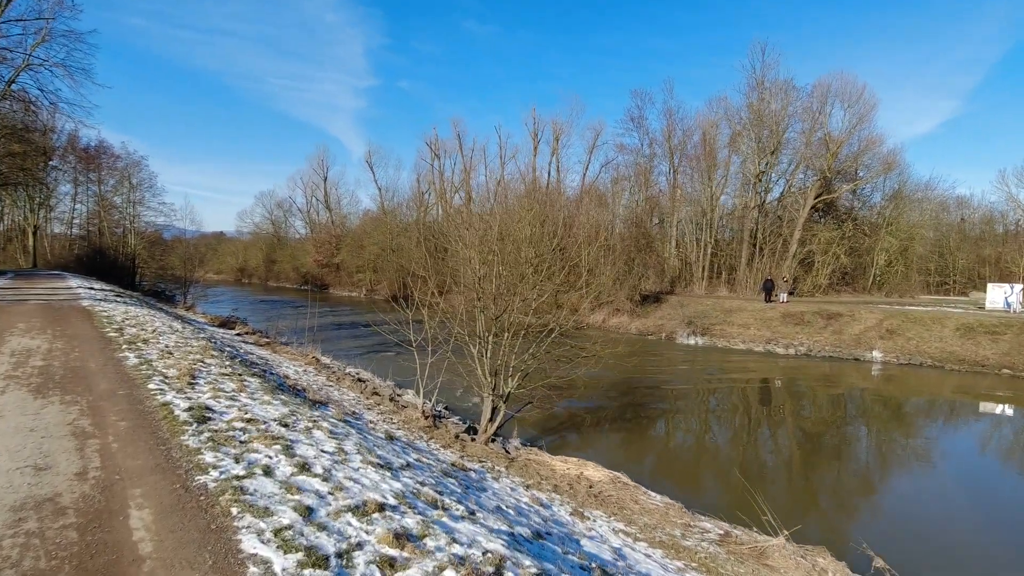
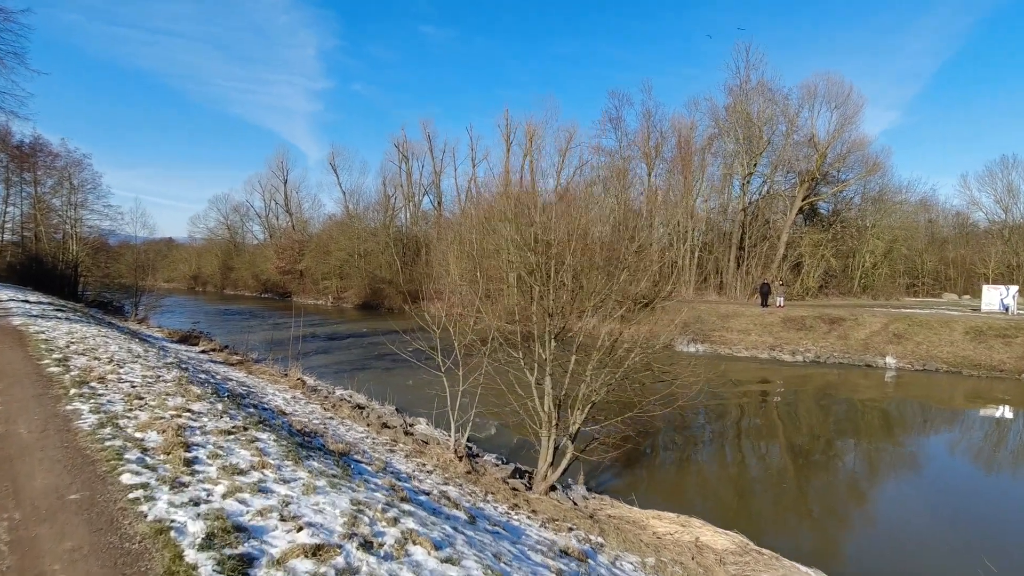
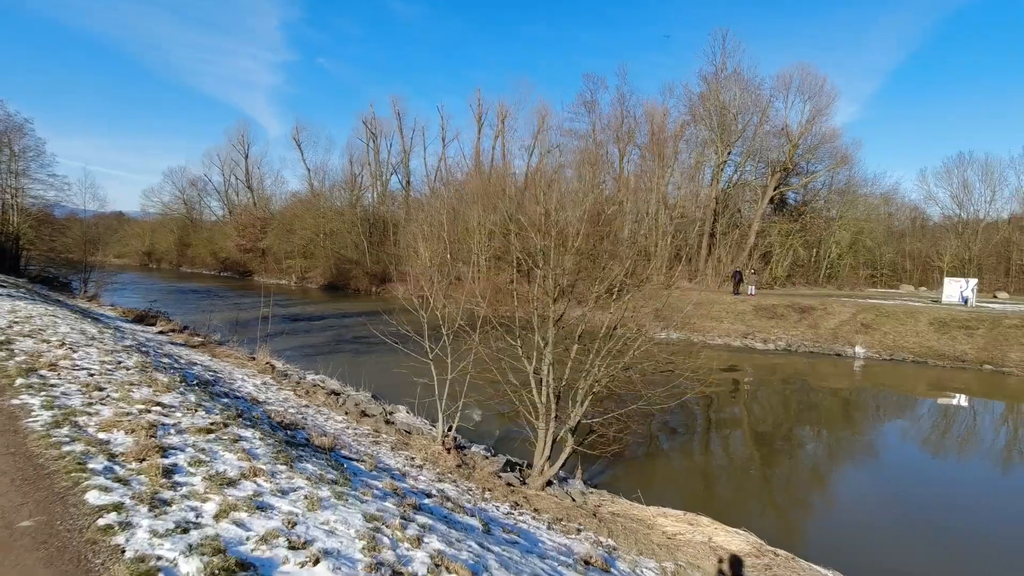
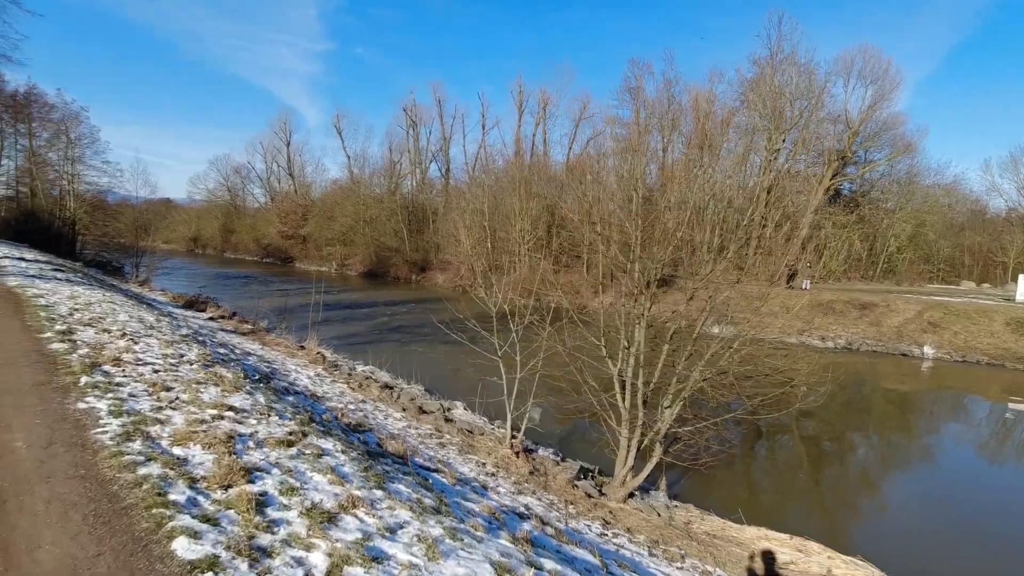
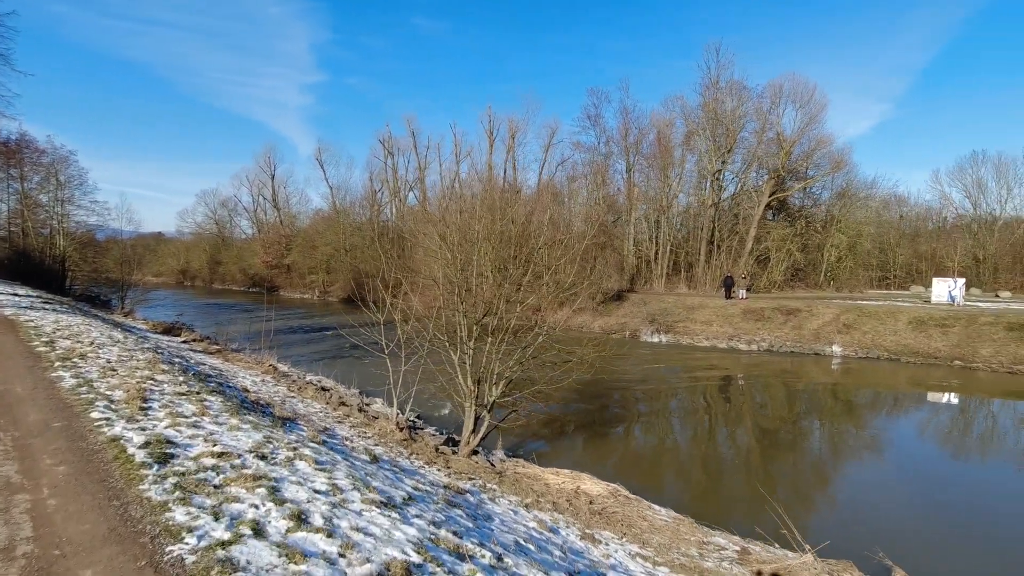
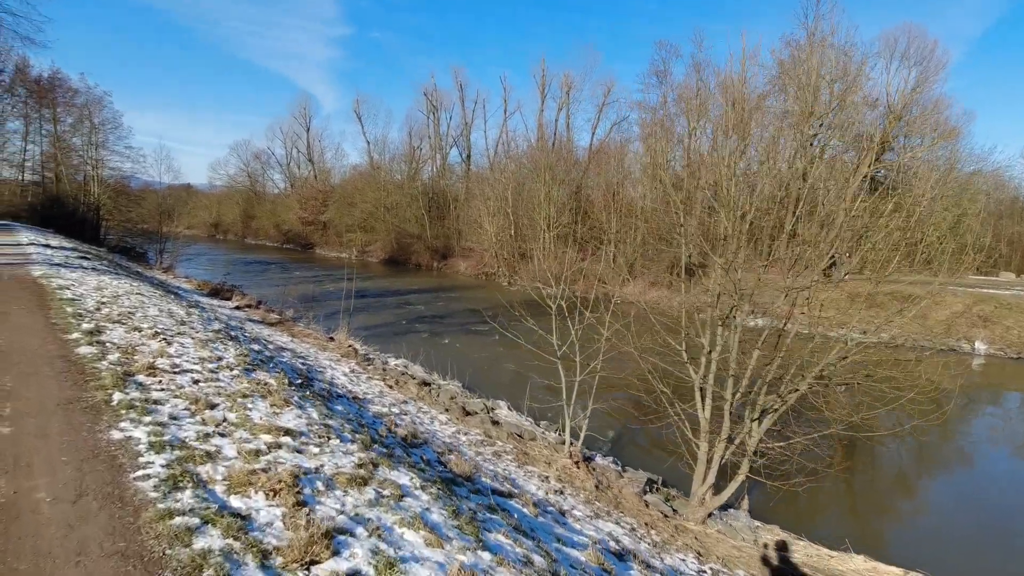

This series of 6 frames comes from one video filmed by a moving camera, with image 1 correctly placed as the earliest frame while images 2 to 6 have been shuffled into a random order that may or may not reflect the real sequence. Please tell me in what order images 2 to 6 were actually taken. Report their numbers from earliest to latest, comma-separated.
5, 2, 3, 4, 6
